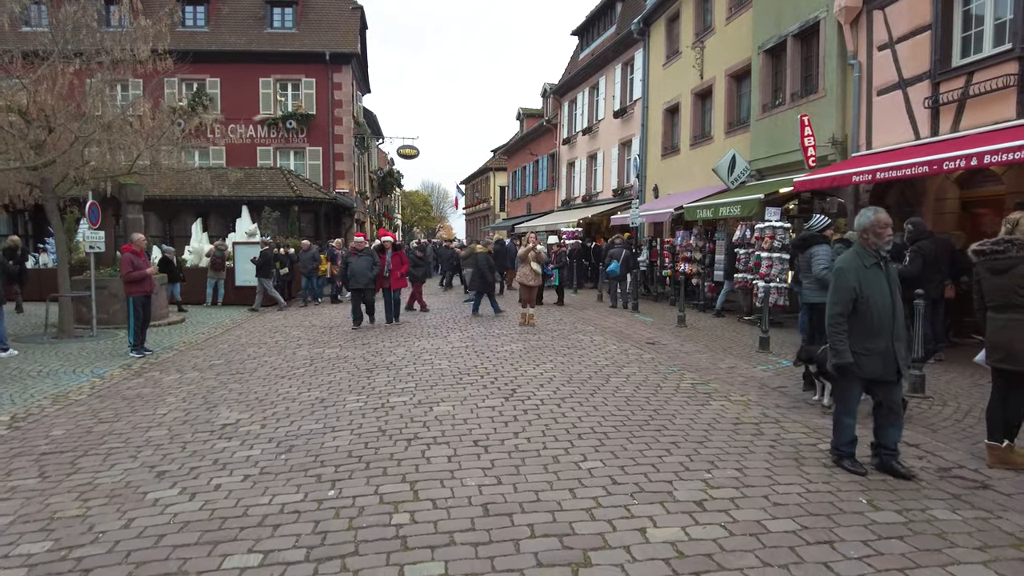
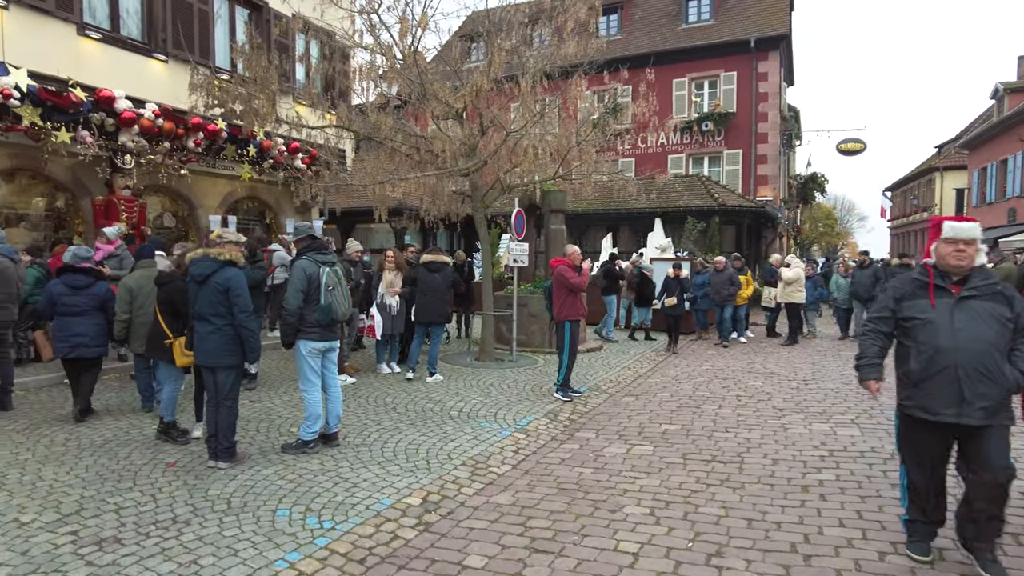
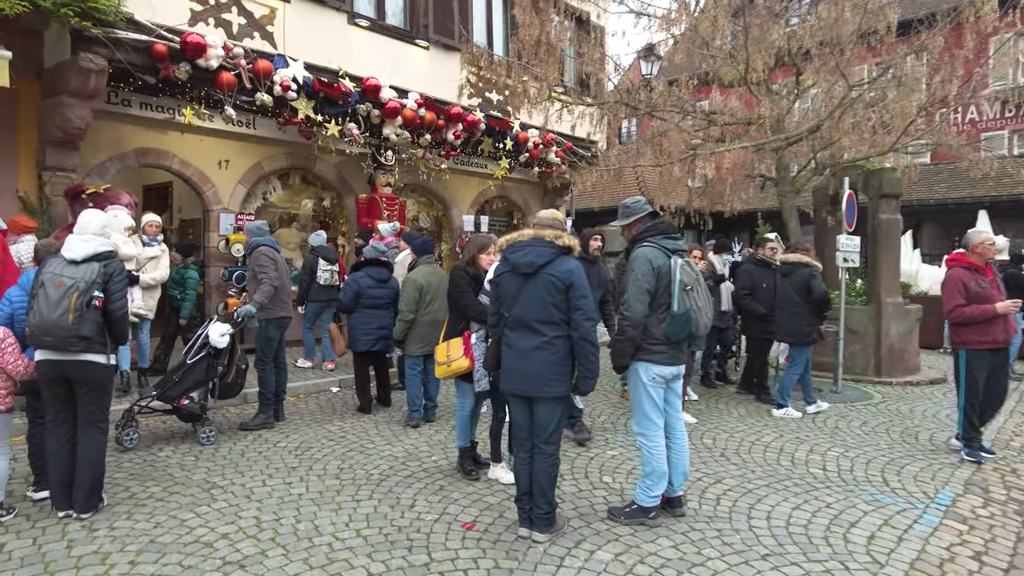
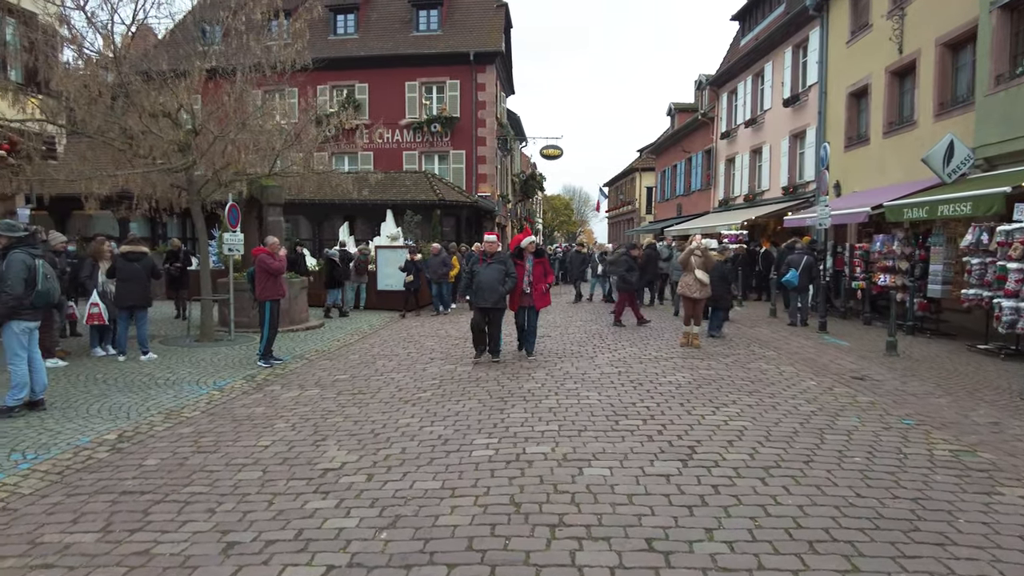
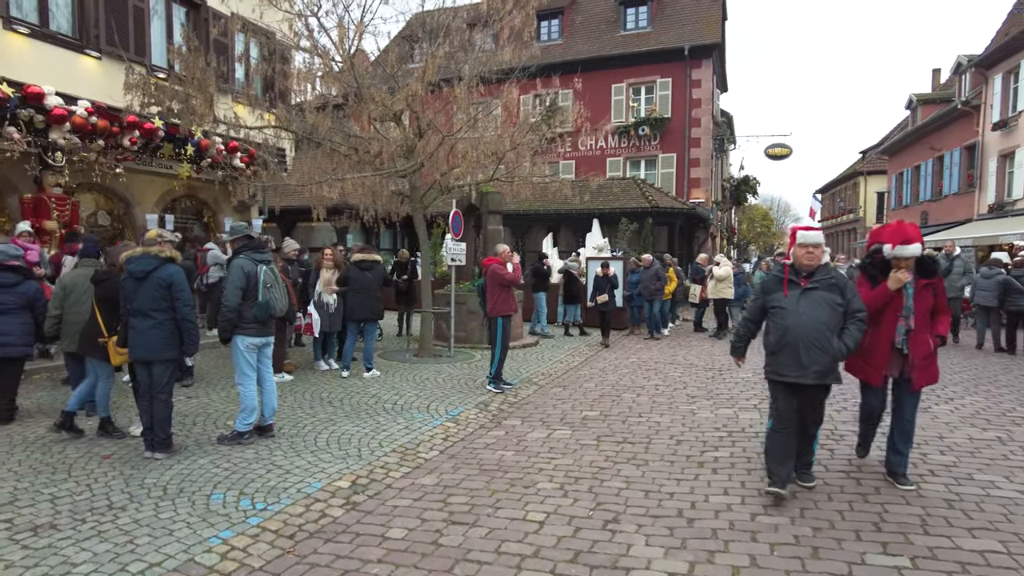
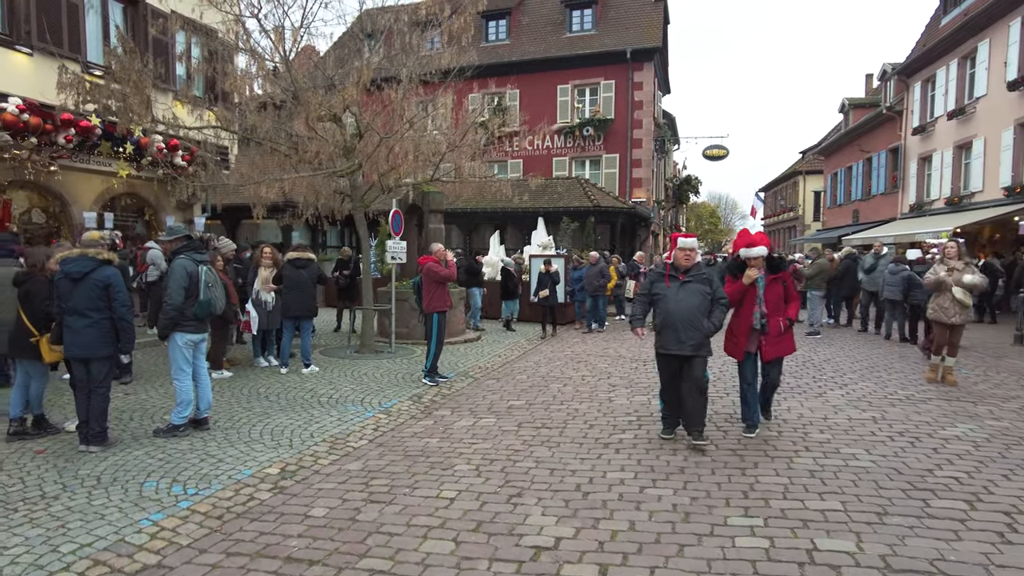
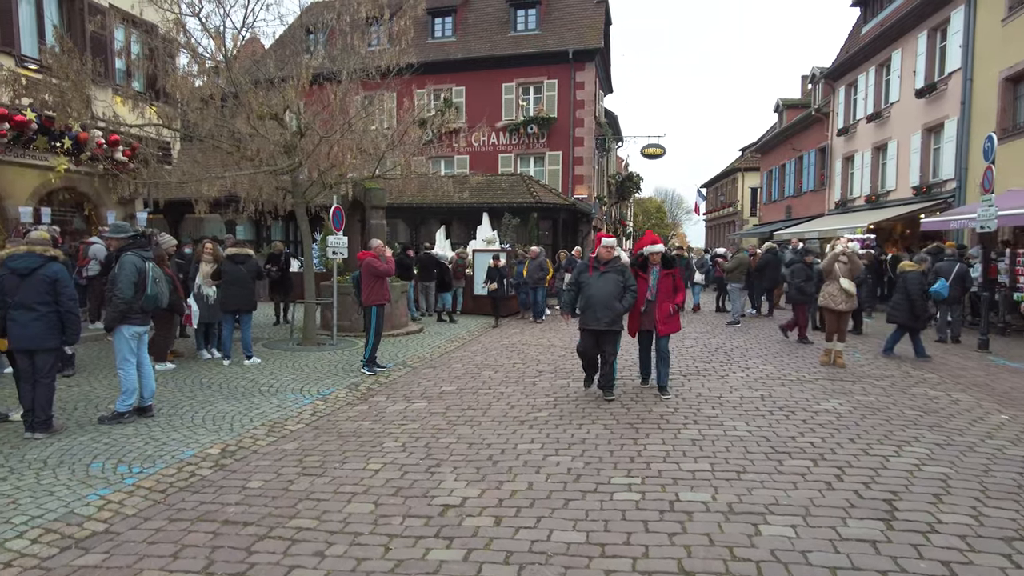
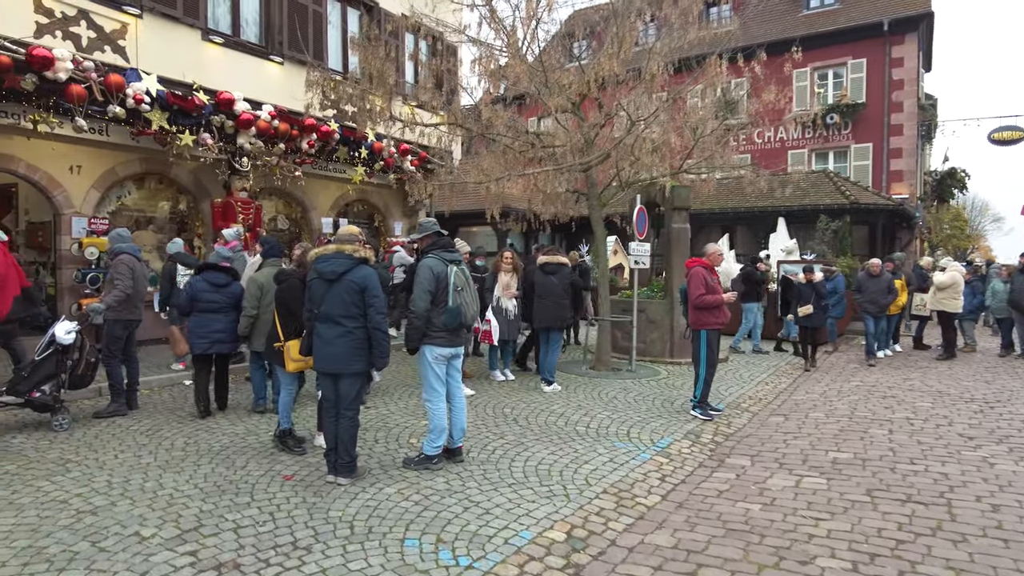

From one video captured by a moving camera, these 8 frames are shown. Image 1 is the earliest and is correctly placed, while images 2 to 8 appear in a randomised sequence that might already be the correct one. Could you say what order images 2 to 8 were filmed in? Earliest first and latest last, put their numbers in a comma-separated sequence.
4, 7, 6, 5, 2, 8, 3
